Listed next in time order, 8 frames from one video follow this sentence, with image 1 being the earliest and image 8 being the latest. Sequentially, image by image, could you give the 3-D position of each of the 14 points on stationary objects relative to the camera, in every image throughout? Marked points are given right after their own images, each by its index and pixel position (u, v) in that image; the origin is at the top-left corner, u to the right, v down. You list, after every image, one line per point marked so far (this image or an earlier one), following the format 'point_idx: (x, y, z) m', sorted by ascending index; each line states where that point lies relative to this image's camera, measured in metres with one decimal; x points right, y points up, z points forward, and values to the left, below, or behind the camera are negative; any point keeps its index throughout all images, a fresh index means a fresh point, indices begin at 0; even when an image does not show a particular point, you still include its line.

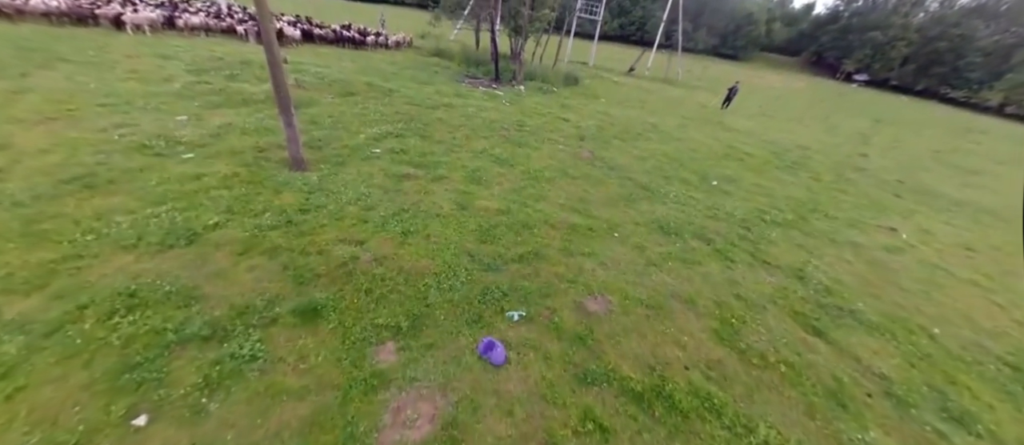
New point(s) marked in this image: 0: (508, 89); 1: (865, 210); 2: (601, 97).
0: (-0.1, +5.1, +13.3) m
1: (+8.2, +0.3, +8.0) m
2: (+4.0, +5.6, +15.3) m
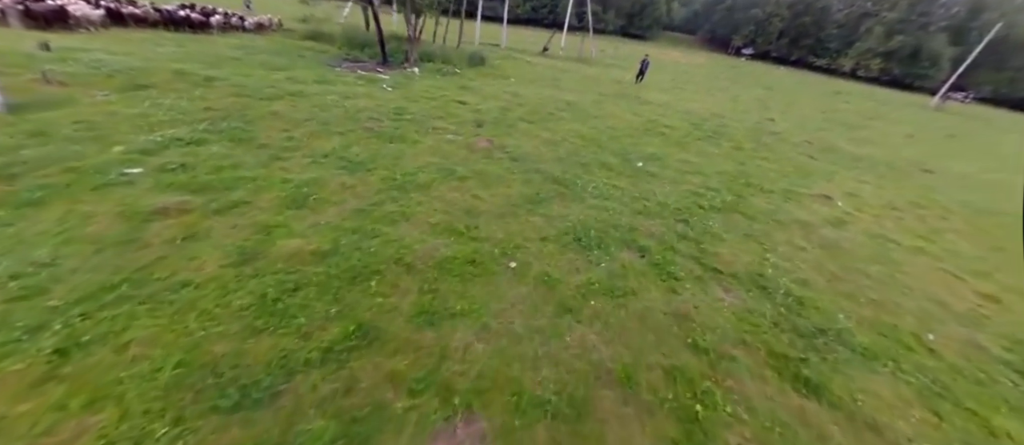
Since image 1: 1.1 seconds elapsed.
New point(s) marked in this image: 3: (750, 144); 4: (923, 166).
0: (-3.7, +4.8, +10.9) m
1: (+6.0, +1.0, +7.3) m
2: (0.0, +5.8, +13.6) m
3: (+6.3, +2.1, +9.2) m
4: (+12.5, +1.8, +10.6) m
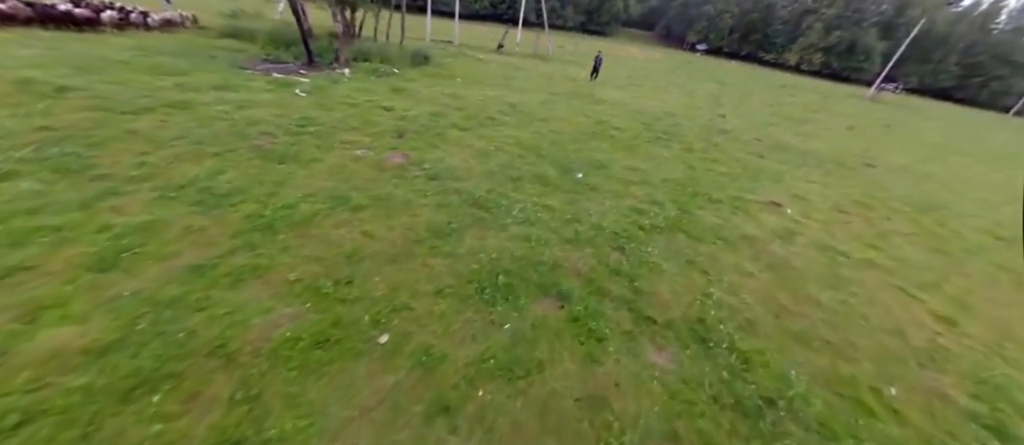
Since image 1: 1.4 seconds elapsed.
0: (-5.4, +4.2, +9.8) m
1: (+4.6, +0.9, +6.9) m
2: (-2.0, +5.4, +12.7) m
3: (+4.8, +2.0, +8.8) m
4: (+10.9, +2.0, +10.7) m
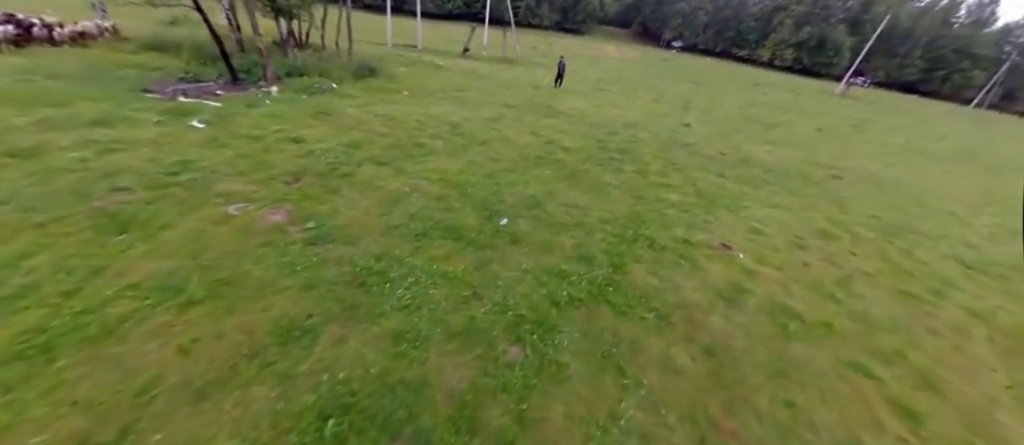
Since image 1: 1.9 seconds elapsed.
0: (-6.9, +3.2, +8.8) m
1: (+3.3, +0.2, +6.2) m
2: (-3.7, +4.5, +11.8) m
3: (+3.4, +1.4, +8.2) m
4: (+9.4, +1.6, +10.2) m
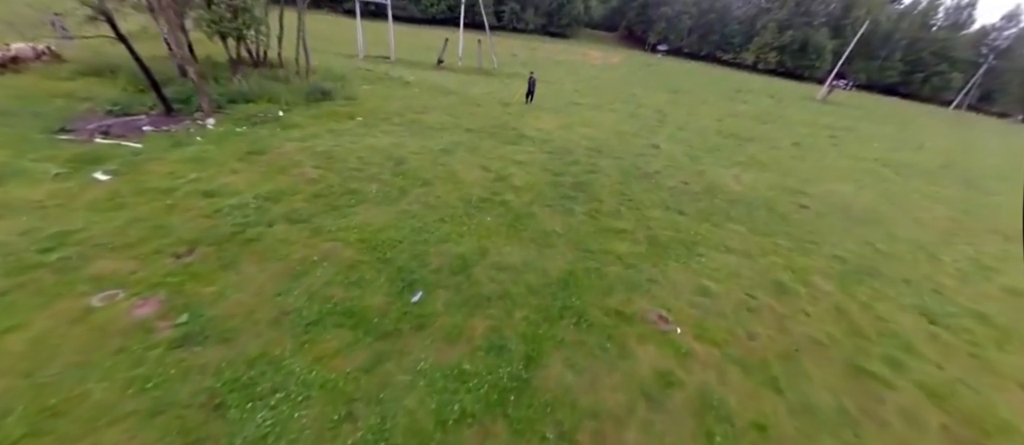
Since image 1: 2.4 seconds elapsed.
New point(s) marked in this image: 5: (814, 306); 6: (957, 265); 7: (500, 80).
0: (-8.1, +2.1, +8.2) m
1: (+2.2, -0.7, +5.8) m
2: (-5.0, +3.5, +11.2) m
3: (+2.2, +0.5, +7.7) m
4: (+8.2, +0.8, +9.8) m
5: (+4.9, -1.3, +5.5) m
6: (+9.8, -0.9, +7.6) m
7: (-0.7, +8.2, +19.8) m
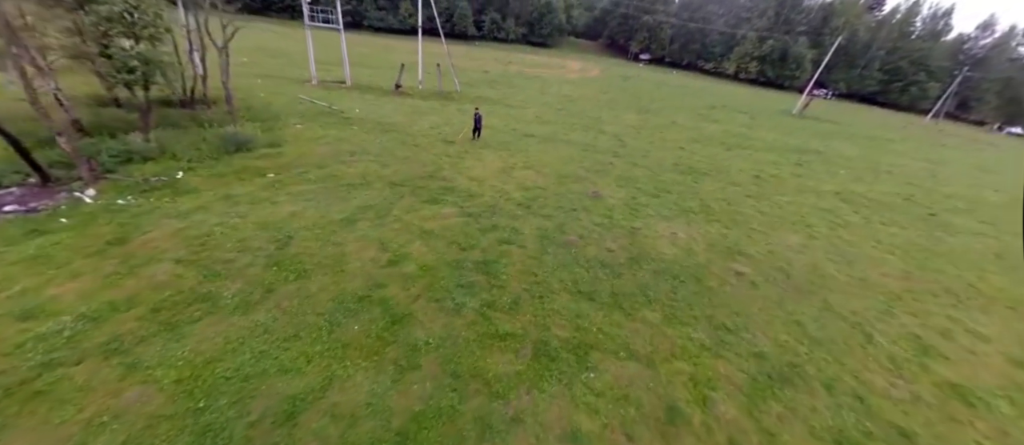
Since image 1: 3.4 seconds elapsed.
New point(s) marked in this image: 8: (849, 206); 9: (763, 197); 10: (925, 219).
0: (-10.3, +0.2, +7.4) m
1: (+0.1, -2.5, +5.1) m
2: (-7.2, +1.6, +10.5) m
3: (+0.1, -1.3, +7.0) m
4: (+6.0, -0.9, +9.2) m
5: (+2.7, -3.0, +4.9) m
6: (+7.7, -2.6, +7.0) m
7: (-3.1, +6.4, +19.1) m
8: (+13.2, +0.7, +13.4) m
9: (+9.7, +1.0, +13.2) m
10: (+16.1, +0.2, +13.4) m
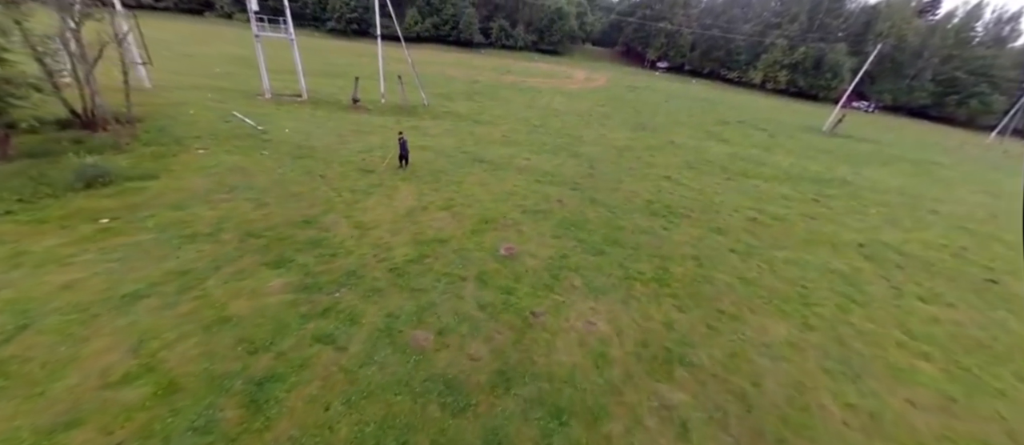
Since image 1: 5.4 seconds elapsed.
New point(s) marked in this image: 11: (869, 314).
0: (-13.3, -1.0, +5.9) m
1: (-3.2, -3.9, +2.7) m
2: (-9.9, +0.3, +8.8) m
3: (-3.1, -2.8, +4.7) m
4: (+3.1, -2.6, +6.3) m
5: (-0.6, -4.6, +2.3) m
6: (+4.5, -4.3, +4.0) m
7: (-5.0, +4.8, +17.0) m
8: (+10.6, -1.3, +10.0) m
9: (+7.1, -0.8, +10.1) m
10: (+13.4, -1.9, +9.7) m
11: (+8.8, -2.1, +8.4) m
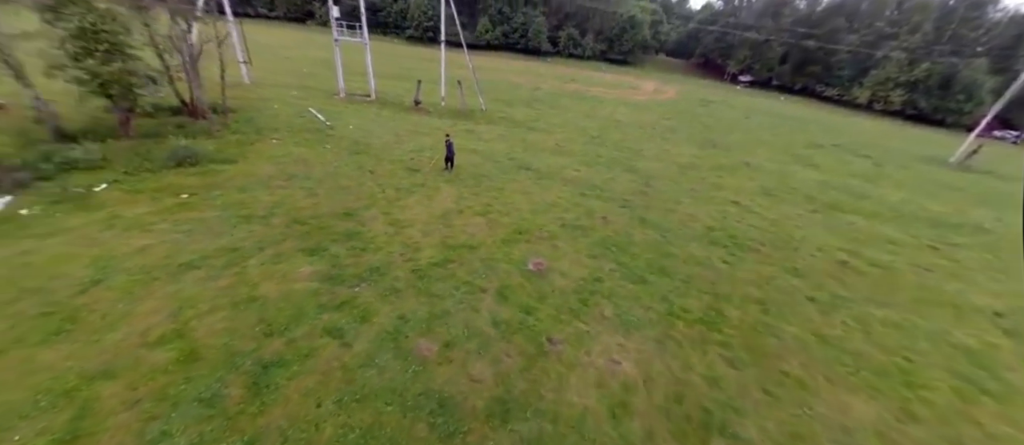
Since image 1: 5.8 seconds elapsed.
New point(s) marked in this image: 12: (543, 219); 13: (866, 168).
0: (-12.8, +0.1, +7.6) m
1: (-3.8, -3.7, +2.7) m
2: (-8.9, +1.0, +9.8) m
3: (-3.2, -2.7, +4.6) m
4: (+3.2, -3.1, +5.3) m
5: (-1.3, -4.6, +1.8) m
6: (+4.0, -4.9, +2.7) m
7: (-2.3, +4.7, +17.3) m
8: (+11.3, -2.7, +7.7) m
9: (+7.9, -1.9, +8.4) m
10: (+13.9, -3.5, +6.9) m
11: (+9.1, -3.3, +6.4) m
12: (+1.0, +0.2, +10.5) m
13: (+18.3, +2.8, +17.7) m
